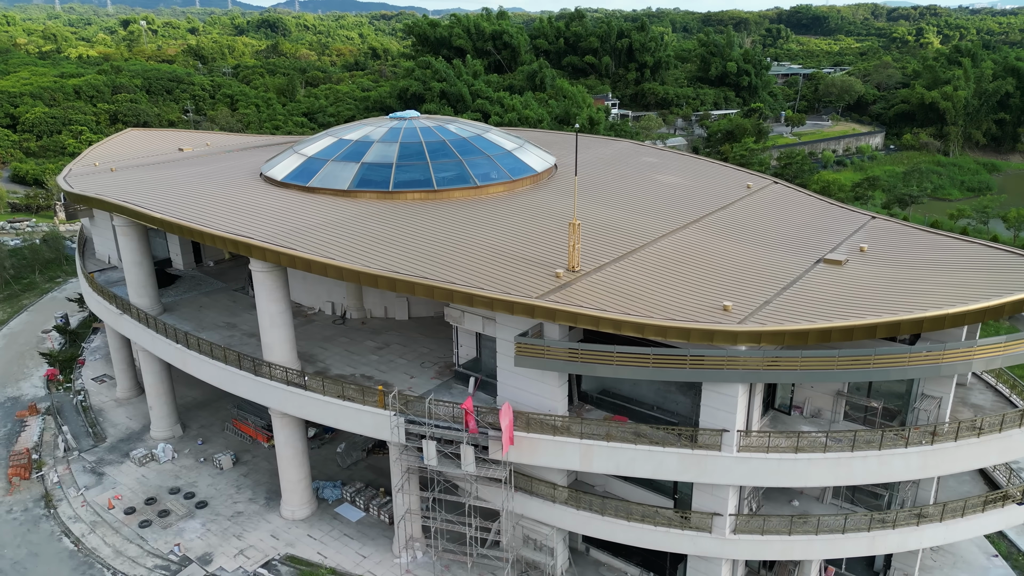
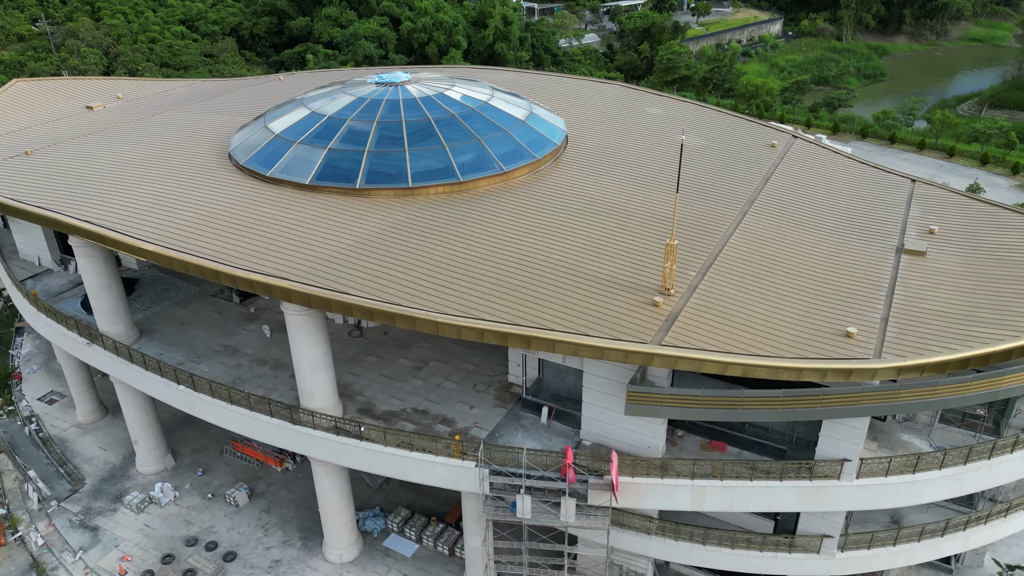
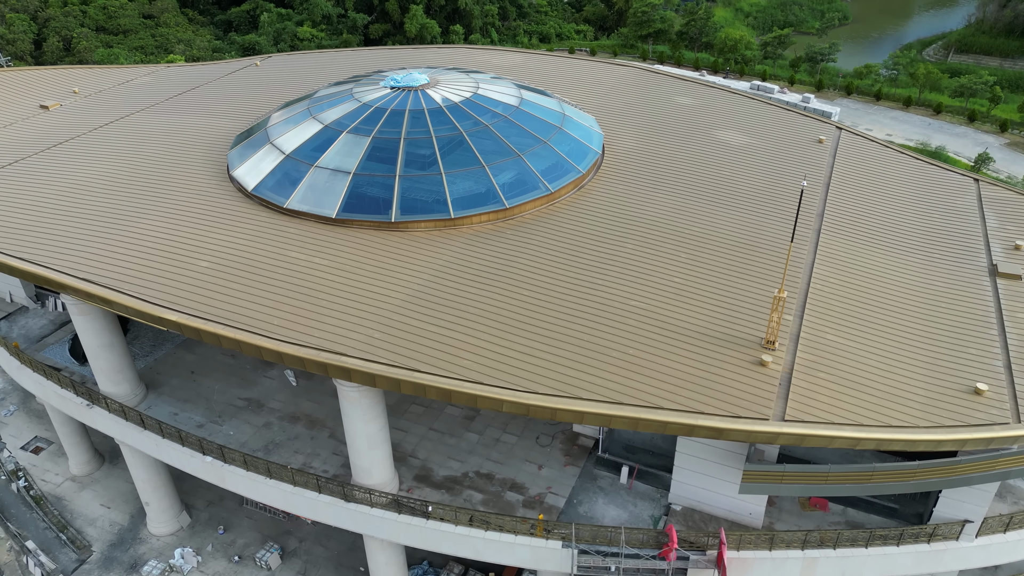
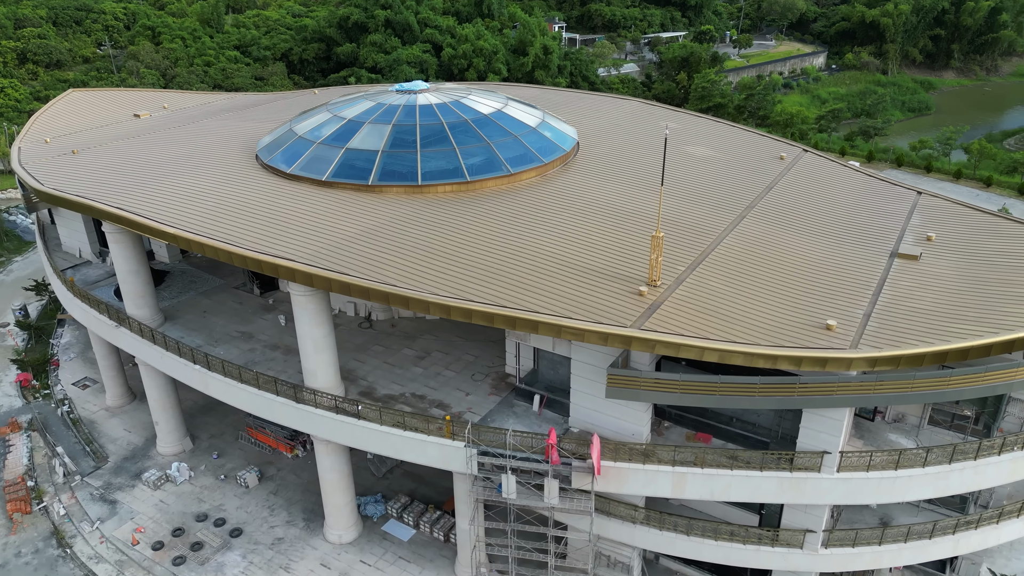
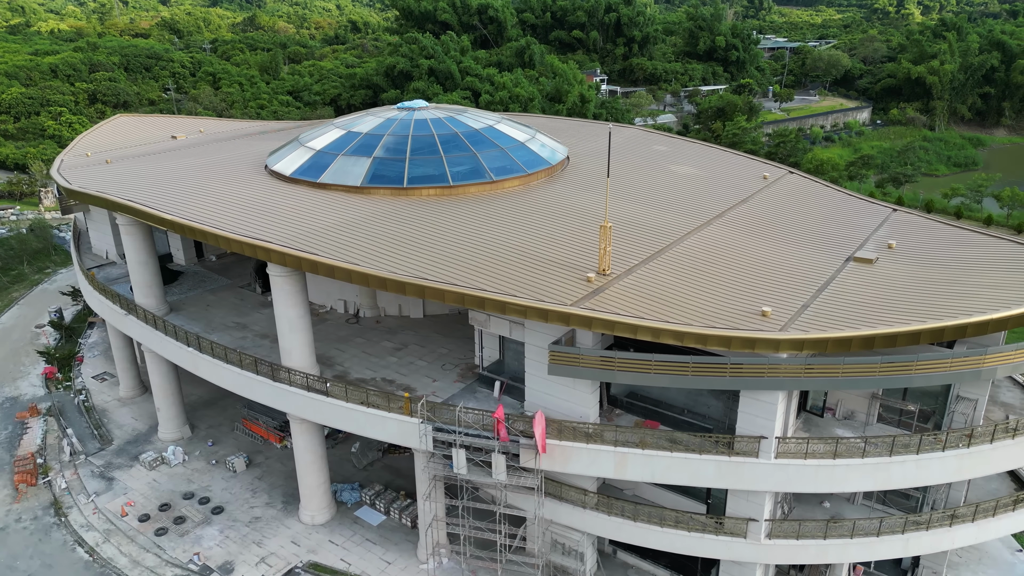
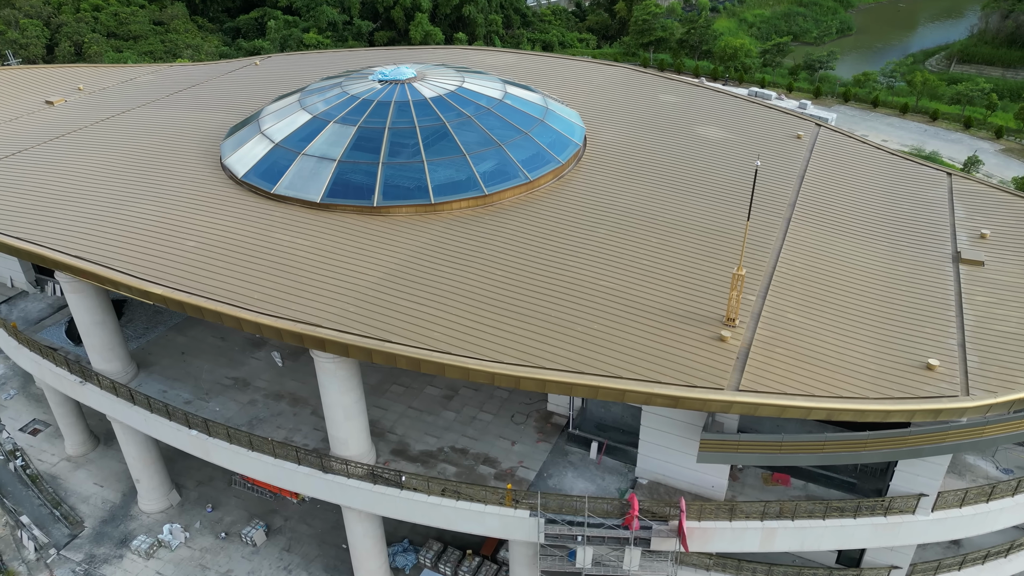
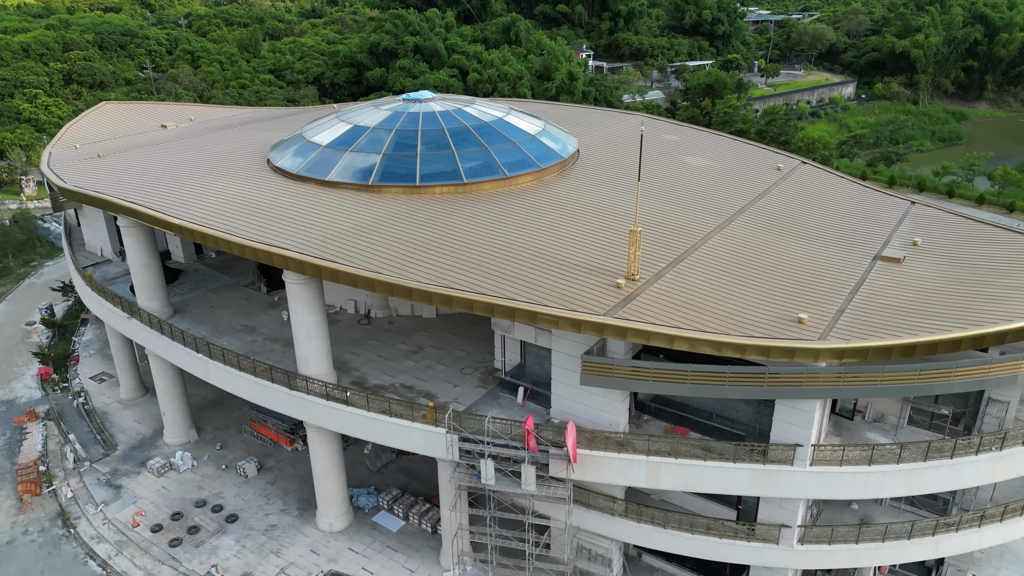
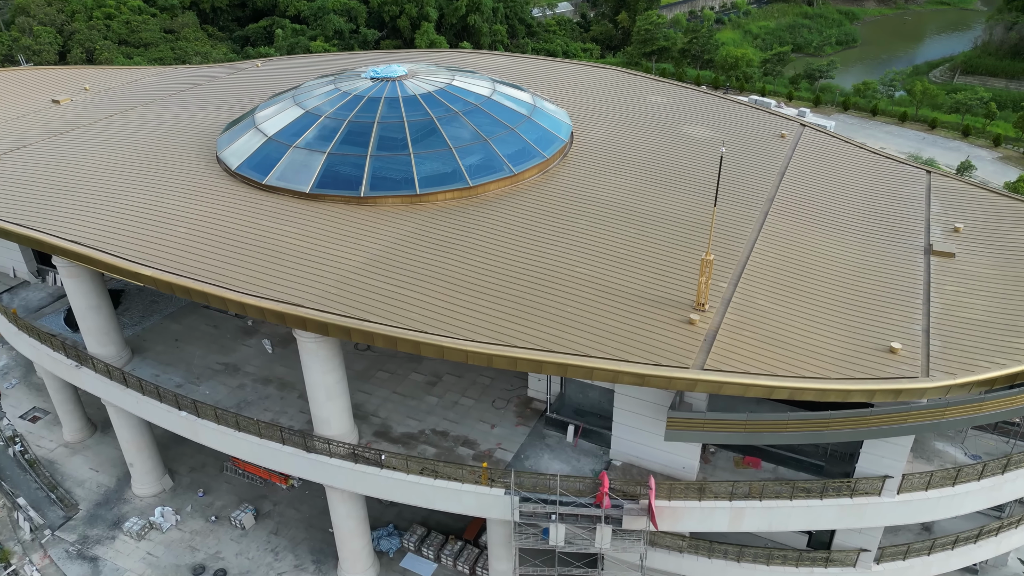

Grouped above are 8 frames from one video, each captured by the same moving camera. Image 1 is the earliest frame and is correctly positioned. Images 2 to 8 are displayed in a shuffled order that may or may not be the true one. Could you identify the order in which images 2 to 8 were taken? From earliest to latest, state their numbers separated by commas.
5, 7, 4, 2, 8, 6, 3
